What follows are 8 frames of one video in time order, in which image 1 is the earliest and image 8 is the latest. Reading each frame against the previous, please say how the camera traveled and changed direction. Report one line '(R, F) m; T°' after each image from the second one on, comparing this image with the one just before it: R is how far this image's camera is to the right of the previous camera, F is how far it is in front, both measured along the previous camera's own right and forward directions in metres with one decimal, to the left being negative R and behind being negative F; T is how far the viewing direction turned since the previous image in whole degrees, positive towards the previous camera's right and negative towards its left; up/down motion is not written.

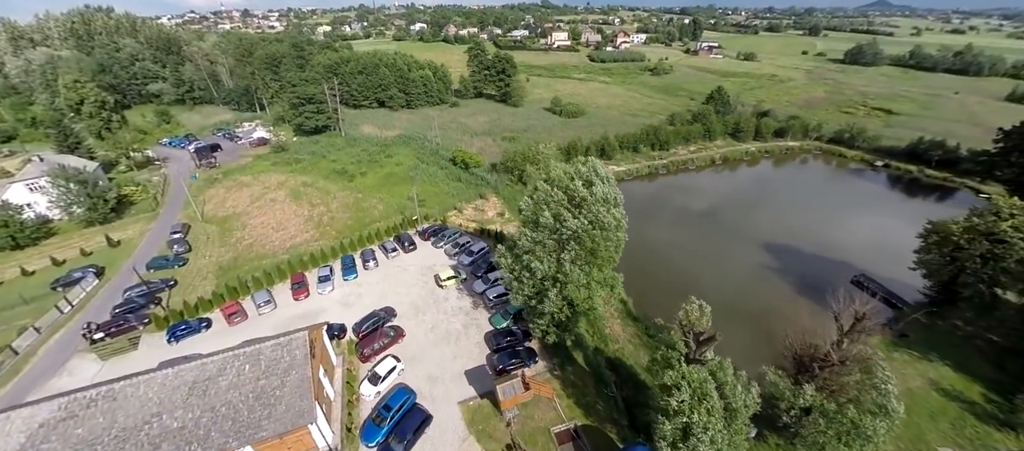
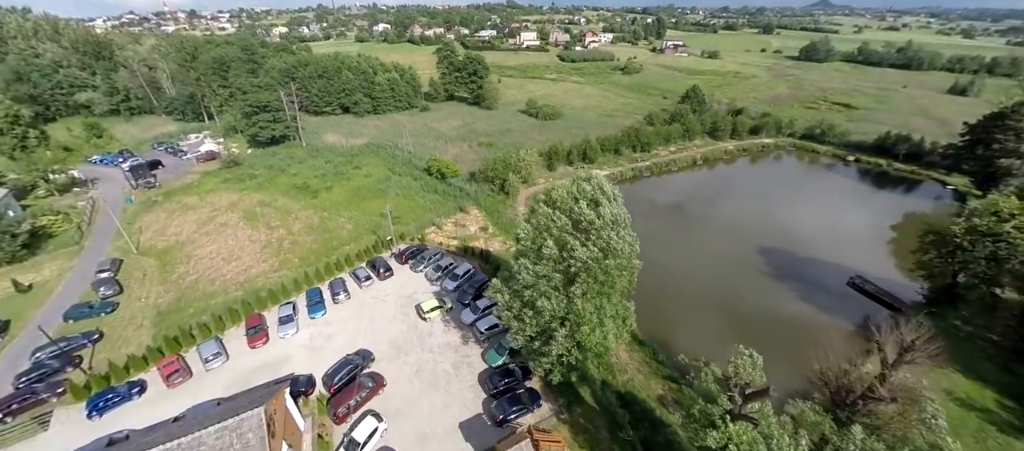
(-0.9, +2.6) m; +4°
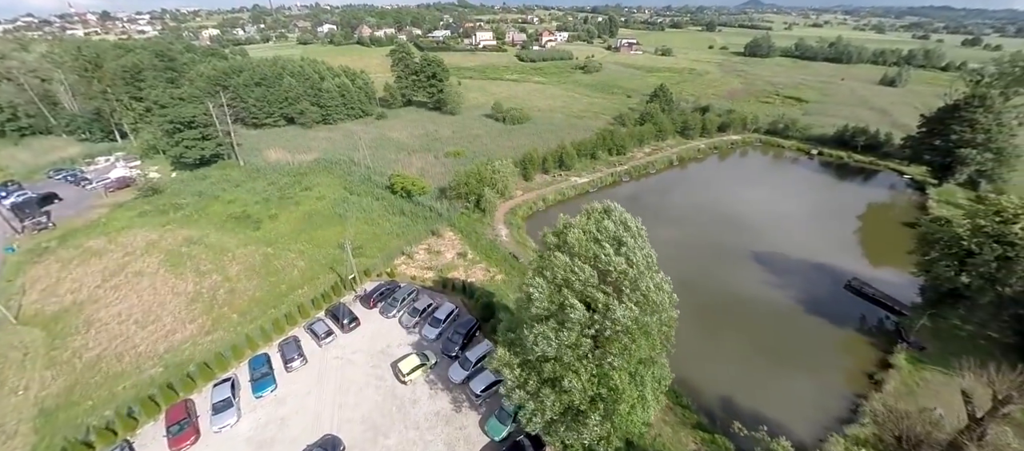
(-1.3, +3.6) m; +6°
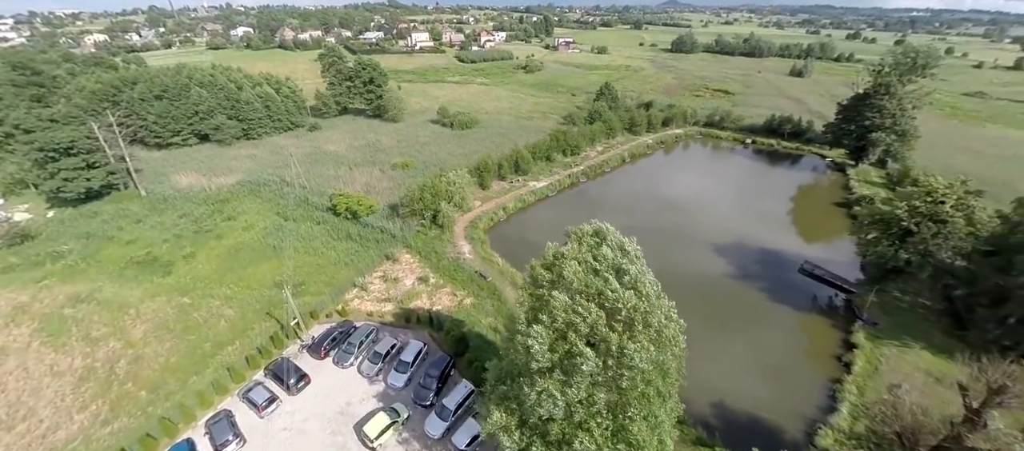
(-1.0, +2.4) m; +8°
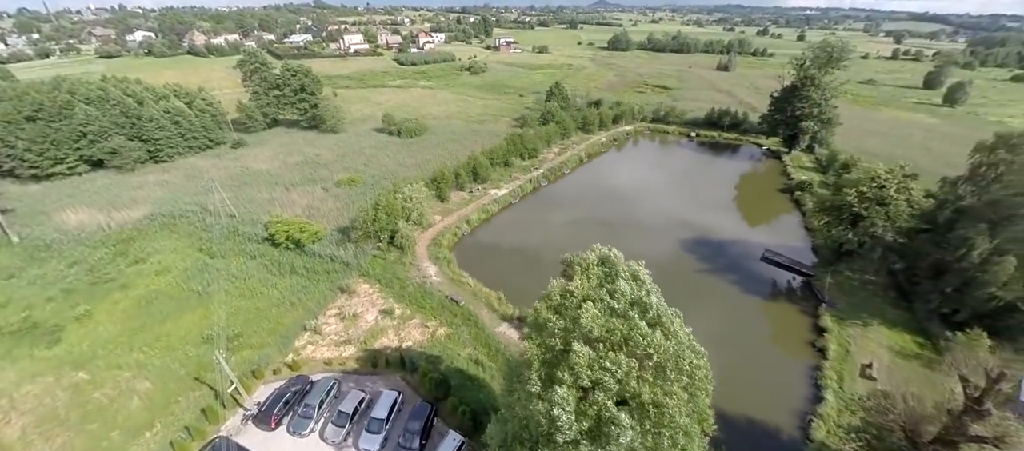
(-1.2, +2.3) m; +7°
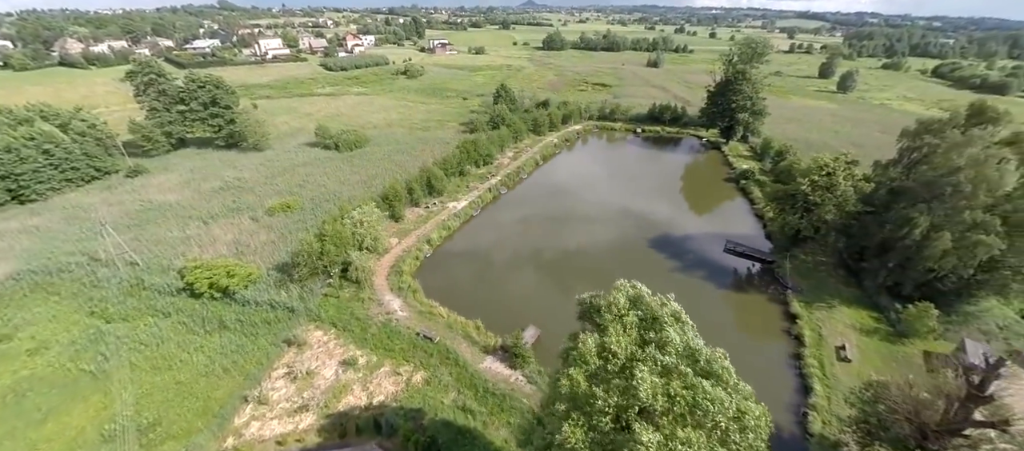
(-1.5, +2.5) m; +8°
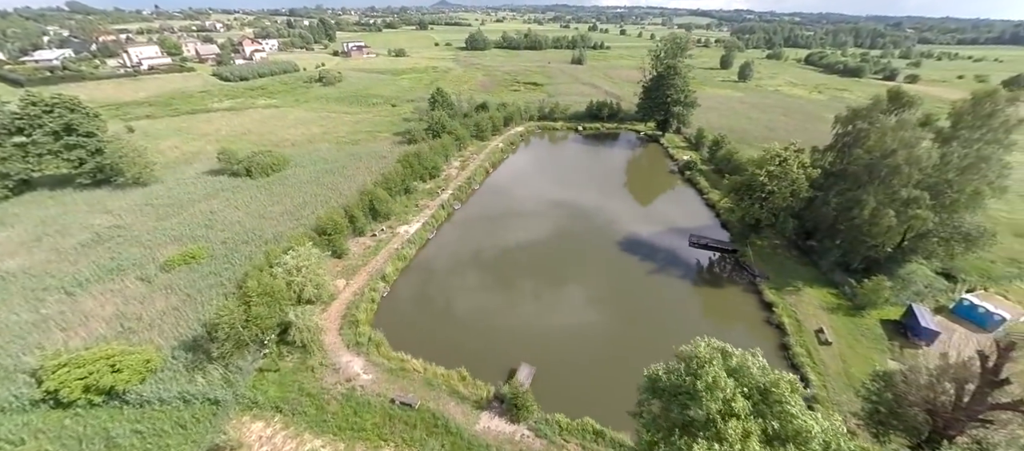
(-2.1, +3.4) m; +10°
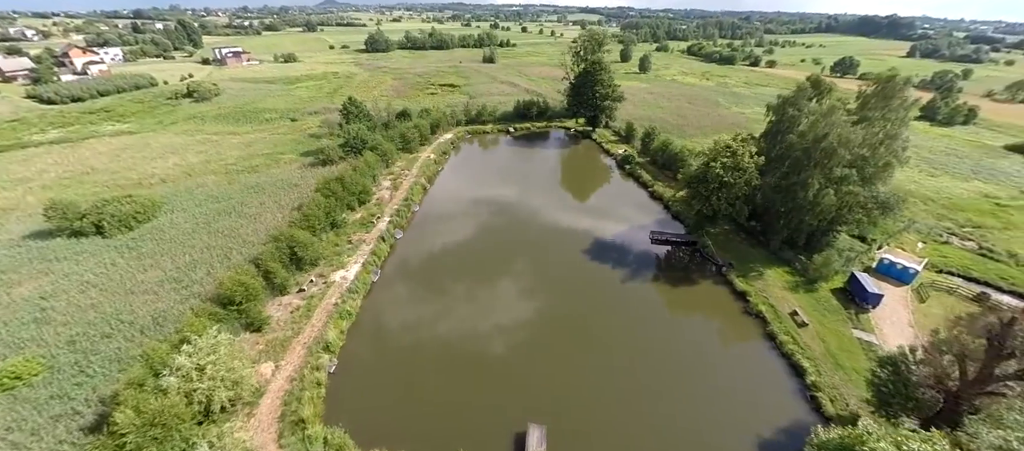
(-2.5, +4.2) m; +12°
